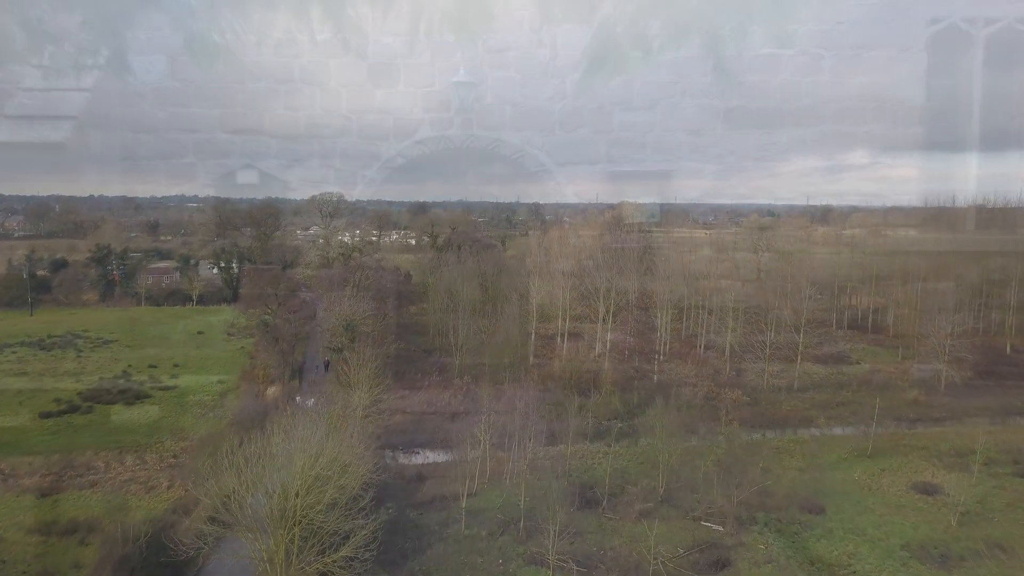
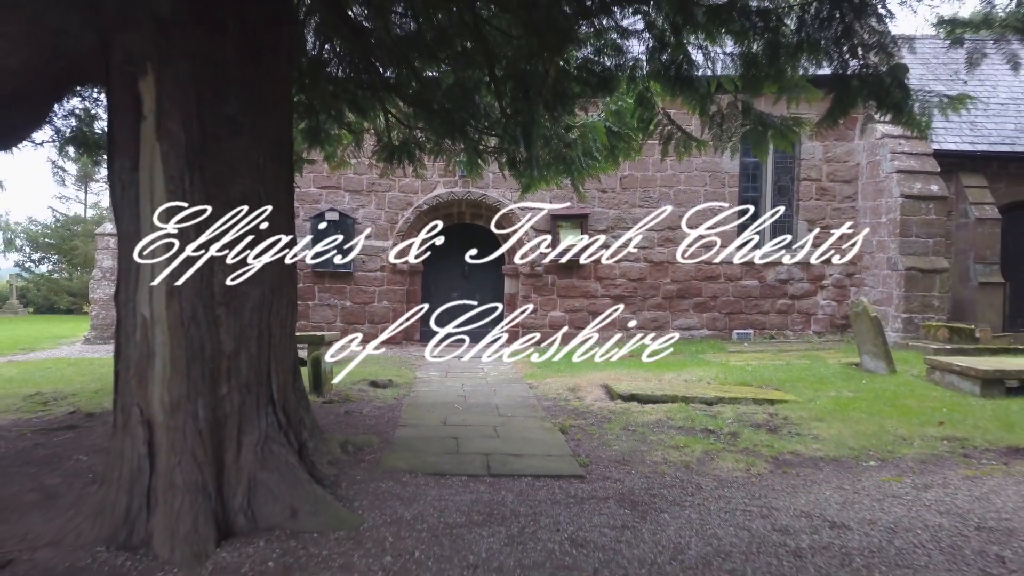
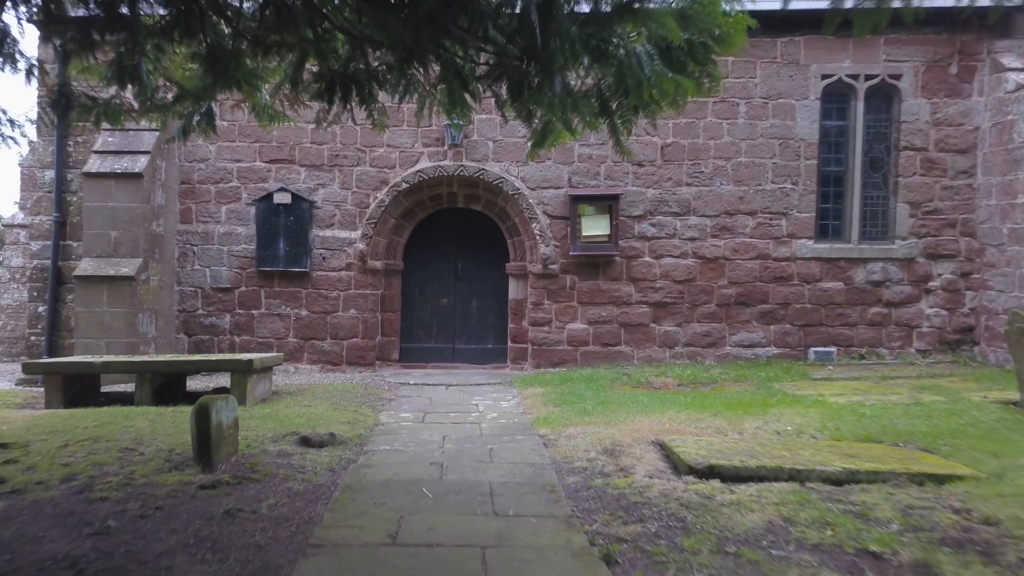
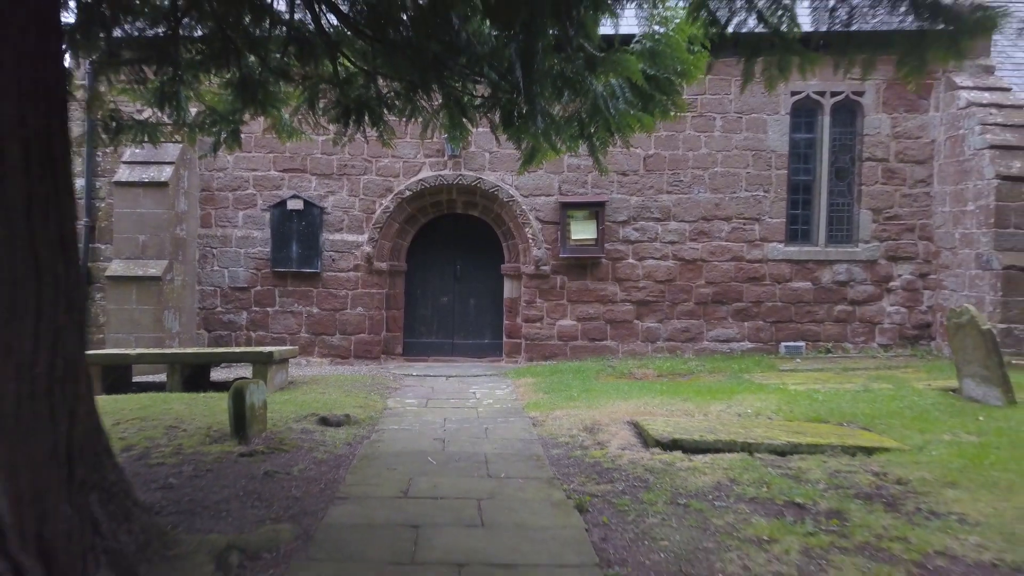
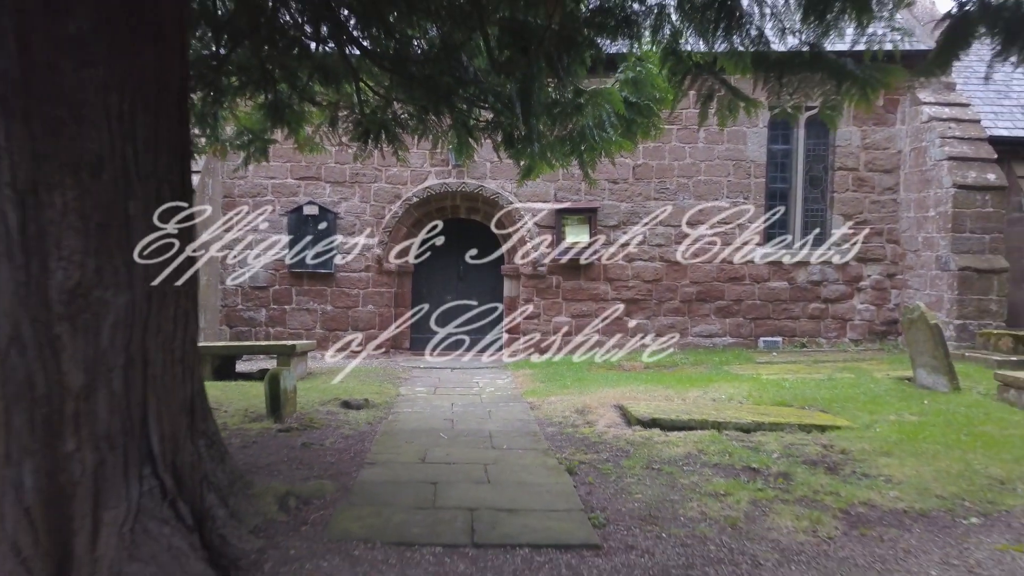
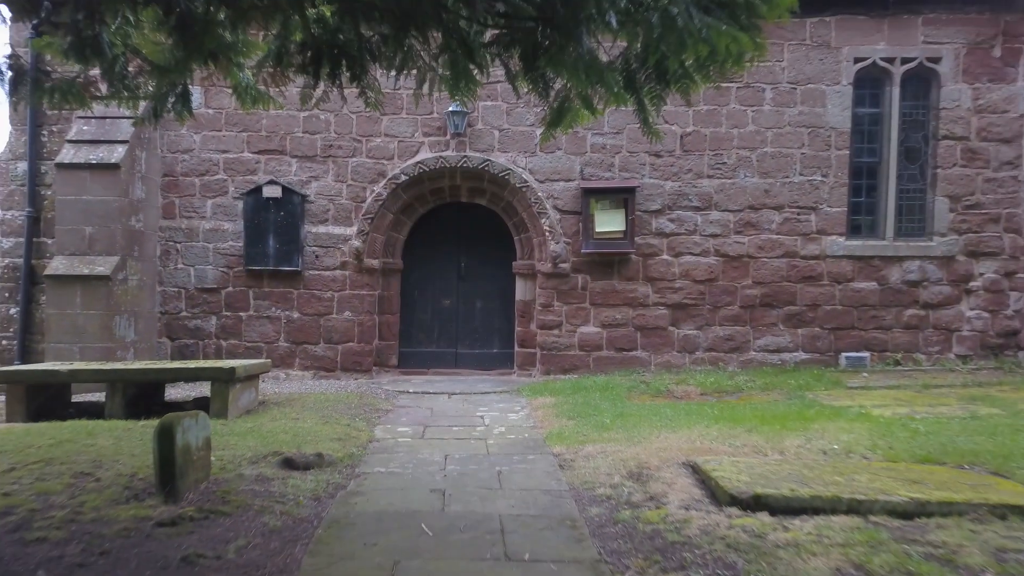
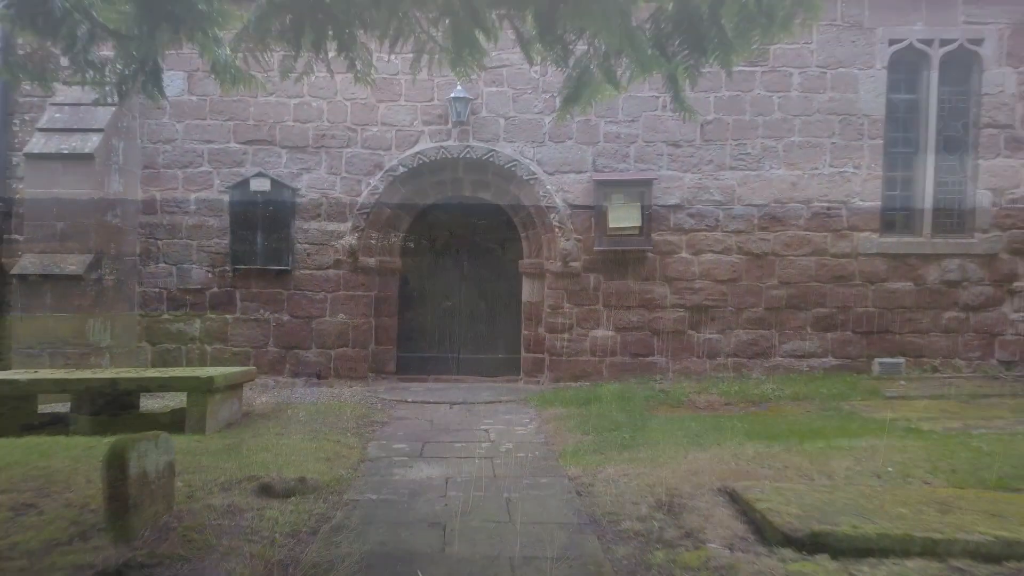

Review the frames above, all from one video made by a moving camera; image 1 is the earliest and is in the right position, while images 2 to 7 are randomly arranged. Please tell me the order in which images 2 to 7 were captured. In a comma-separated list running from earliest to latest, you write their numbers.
7, 6, 3, 4, 5, 2
